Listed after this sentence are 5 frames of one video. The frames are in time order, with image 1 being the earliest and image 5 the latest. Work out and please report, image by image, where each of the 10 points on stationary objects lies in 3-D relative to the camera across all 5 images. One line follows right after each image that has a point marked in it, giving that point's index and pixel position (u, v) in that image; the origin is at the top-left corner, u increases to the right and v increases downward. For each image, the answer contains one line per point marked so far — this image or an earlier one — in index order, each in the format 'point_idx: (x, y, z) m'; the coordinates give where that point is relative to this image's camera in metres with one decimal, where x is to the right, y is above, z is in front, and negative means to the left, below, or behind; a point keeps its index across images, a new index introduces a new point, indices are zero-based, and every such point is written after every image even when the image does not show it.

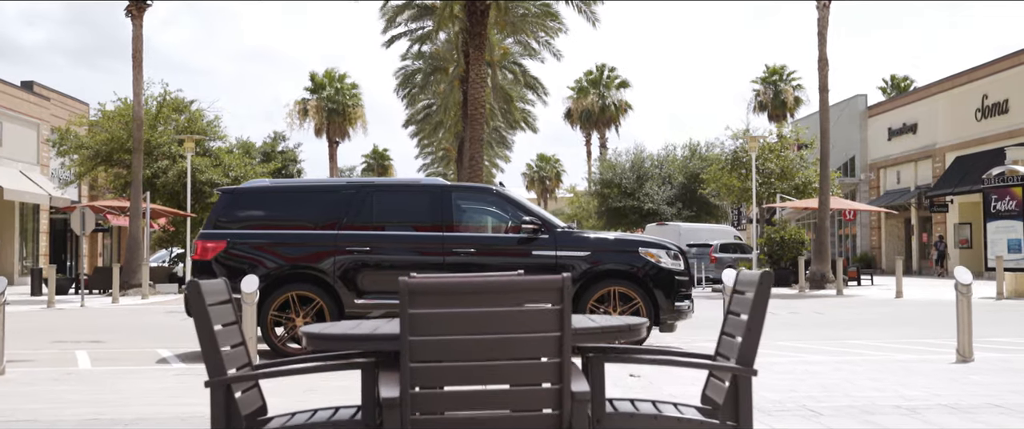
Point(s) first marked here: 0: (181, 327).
0: (-5.4, -1.9, +17.8) m
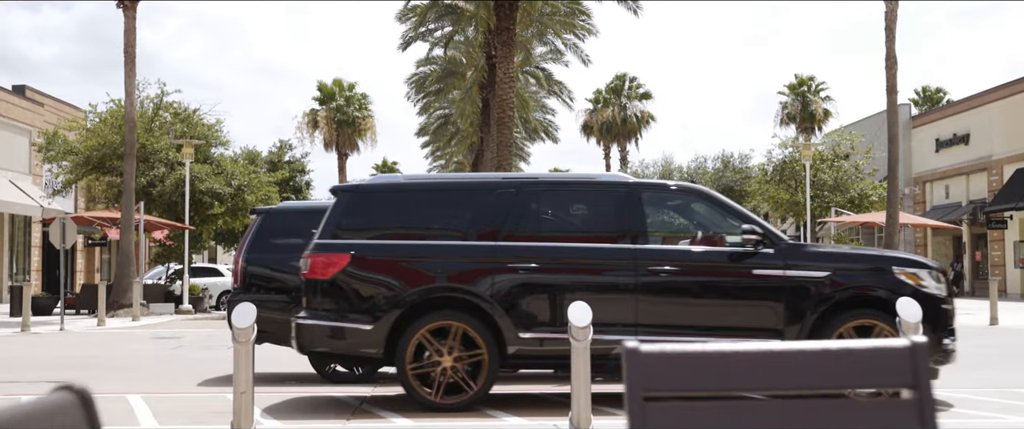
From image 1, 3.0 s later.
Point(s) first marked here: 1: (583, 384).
0: (-4.7, -2.1, +14.7) m
1: (+0.5, -1.2, +7.9) m
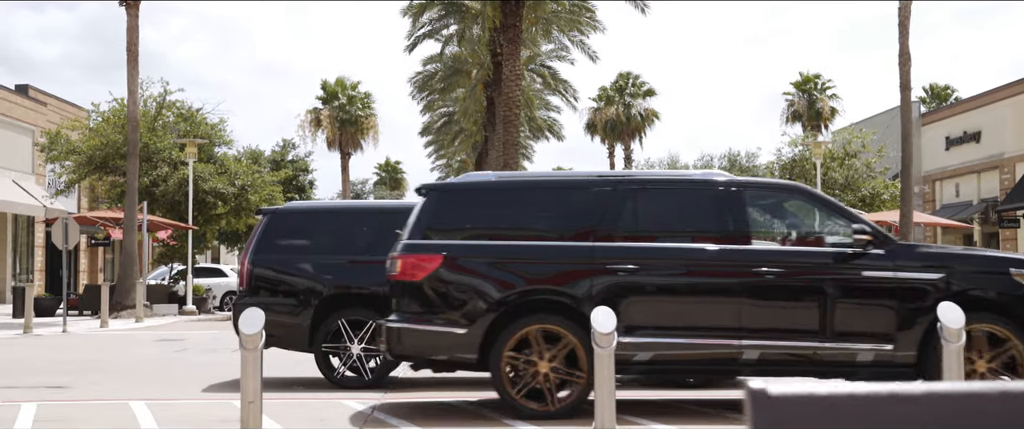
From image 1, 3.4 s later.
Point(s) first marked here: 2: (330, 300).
0: (-4.5, -2.1, +14.4) m
1: (+0.7, -1.2, +7.5) m
2: (-2.0, -0.9, +11.6) m
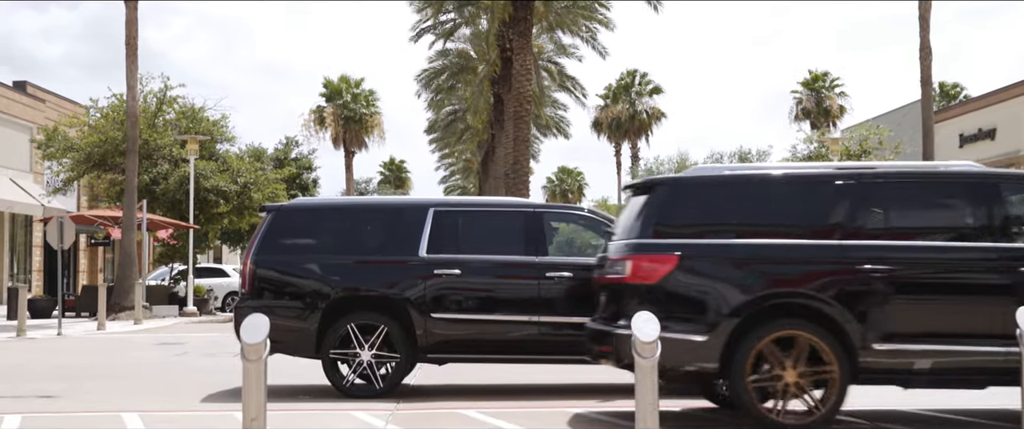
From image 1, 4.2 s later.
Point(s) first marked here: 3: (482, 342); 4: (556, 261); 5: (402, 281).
0: (-4.3, -2.0, +13.6) m
1: (+0.9, -1.2, +6.8) m
2: (-1.8, -0.9, +10.9) m
3: (-0.3, -1.3, +10.8) m
4: (+0.4, -0.5, +10.9) m
5: (-1.1, -0.7, +10.8) m
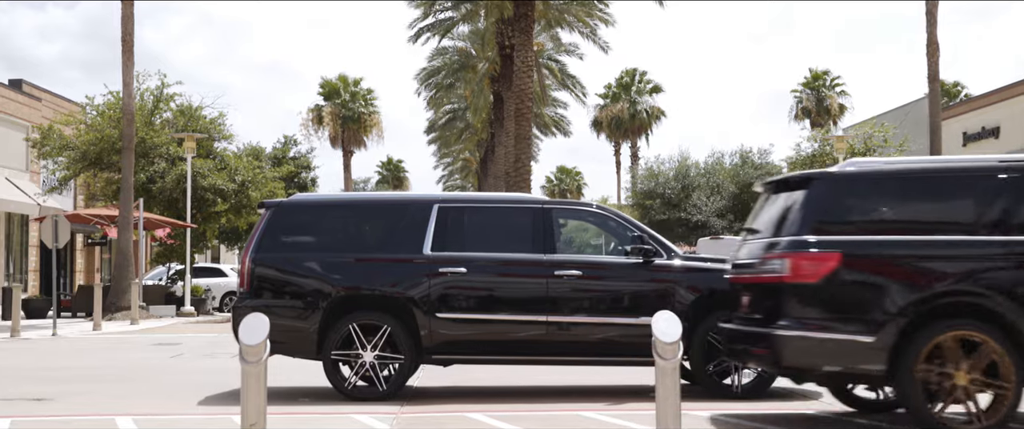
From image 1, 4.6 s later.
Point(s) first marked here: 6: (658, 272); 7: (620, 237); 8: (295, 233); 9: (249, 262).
0: (-4.2, -2.0, +13.3) m
1: (+1.0, -1.2, +6.4) m
2: (-1.7, -0.8, +10.5) m
3: (-0.3, -1.2, +10.4) m
4: (+0.5, -0.4, +10.5) m
5: (-1.0, -0.6, +10.5) m
6: (+1.4, -0.6, +10.5) m
7: (+1.1, -0.2, +10.8) m
8: (-2.1, -0.2, +10.7) m
9: (-2.5, -0.5, +10.5) m
